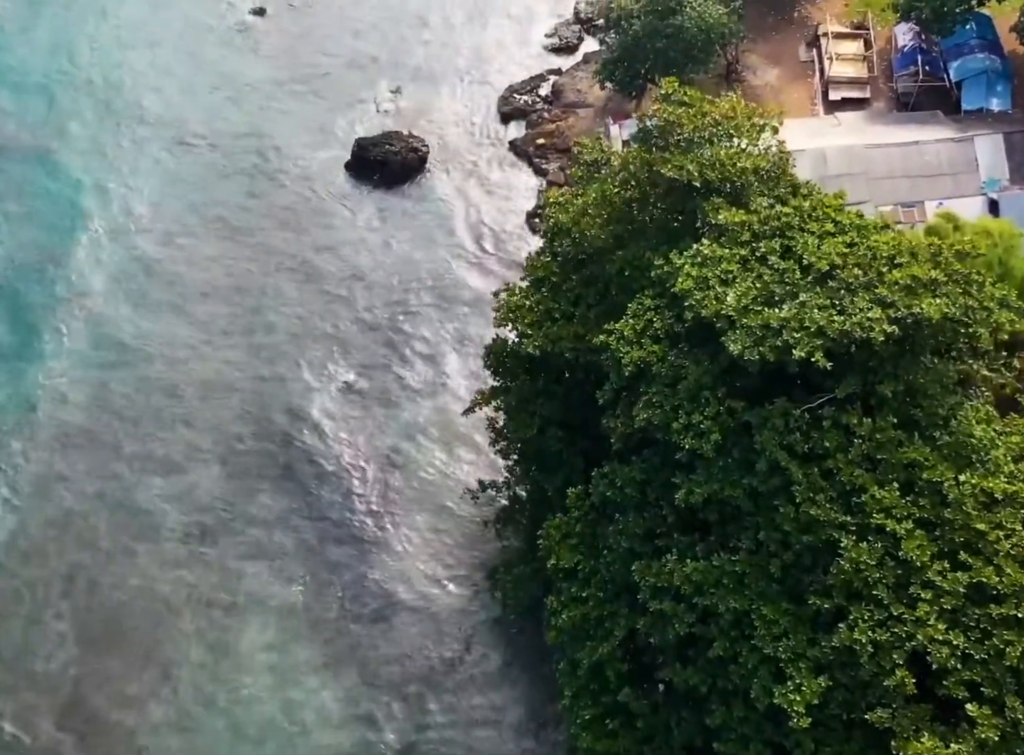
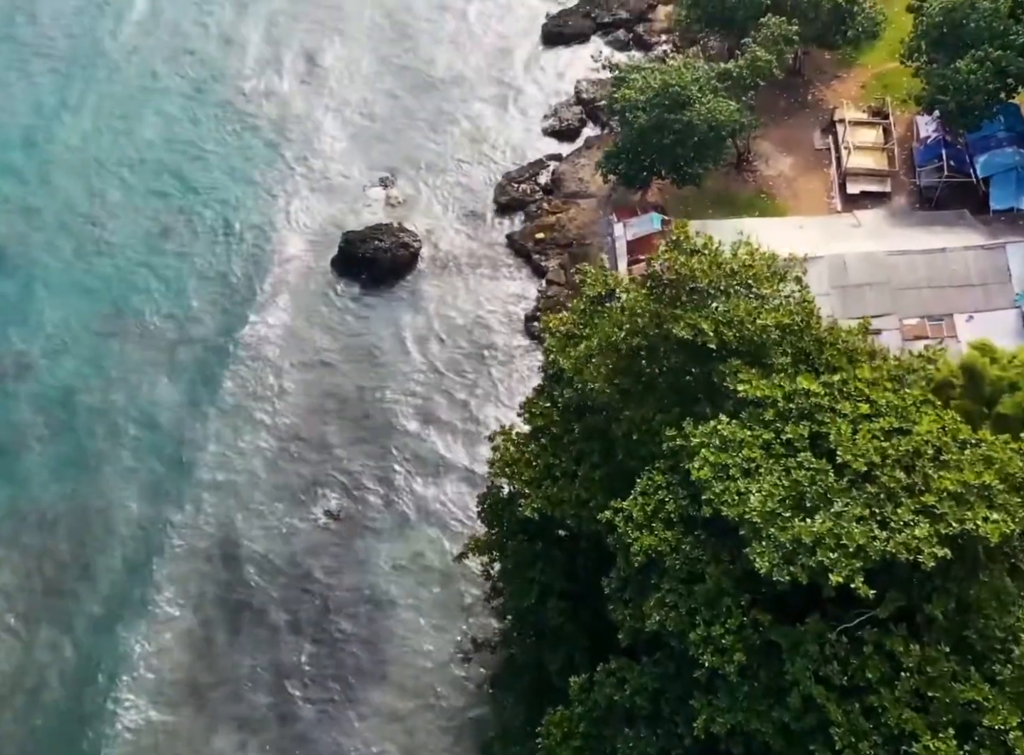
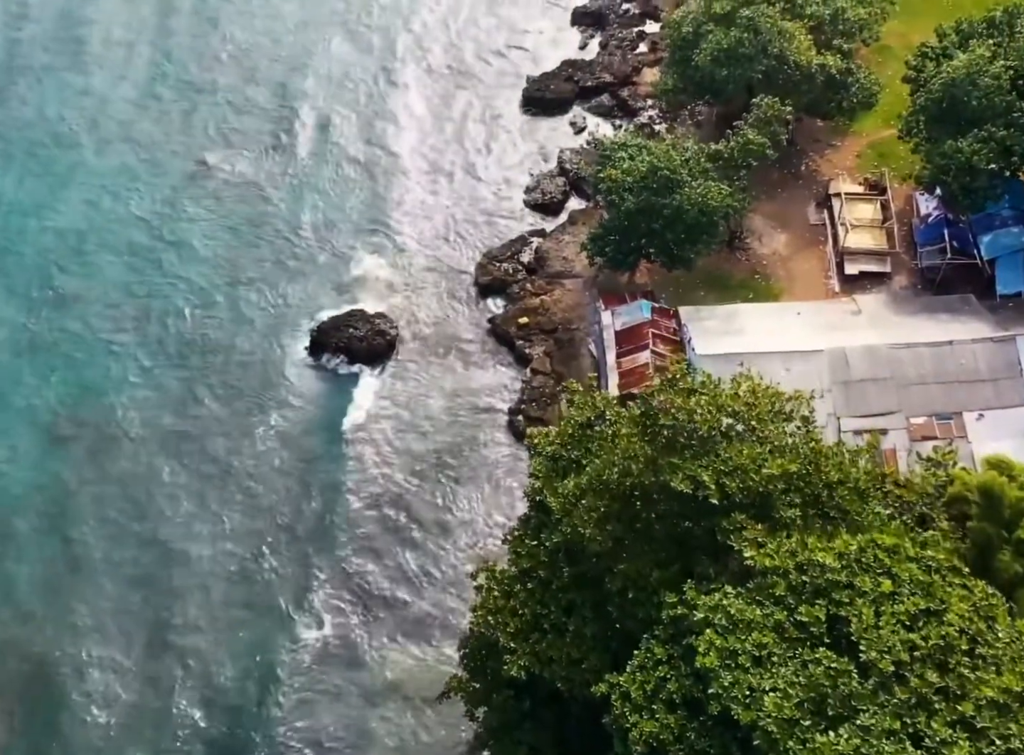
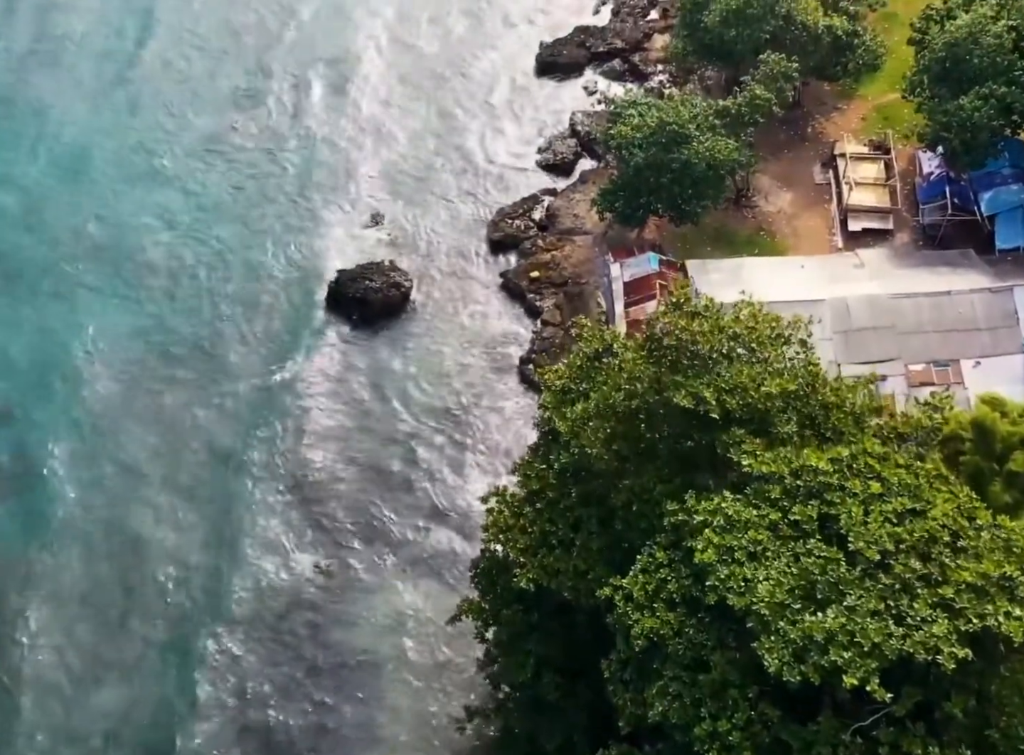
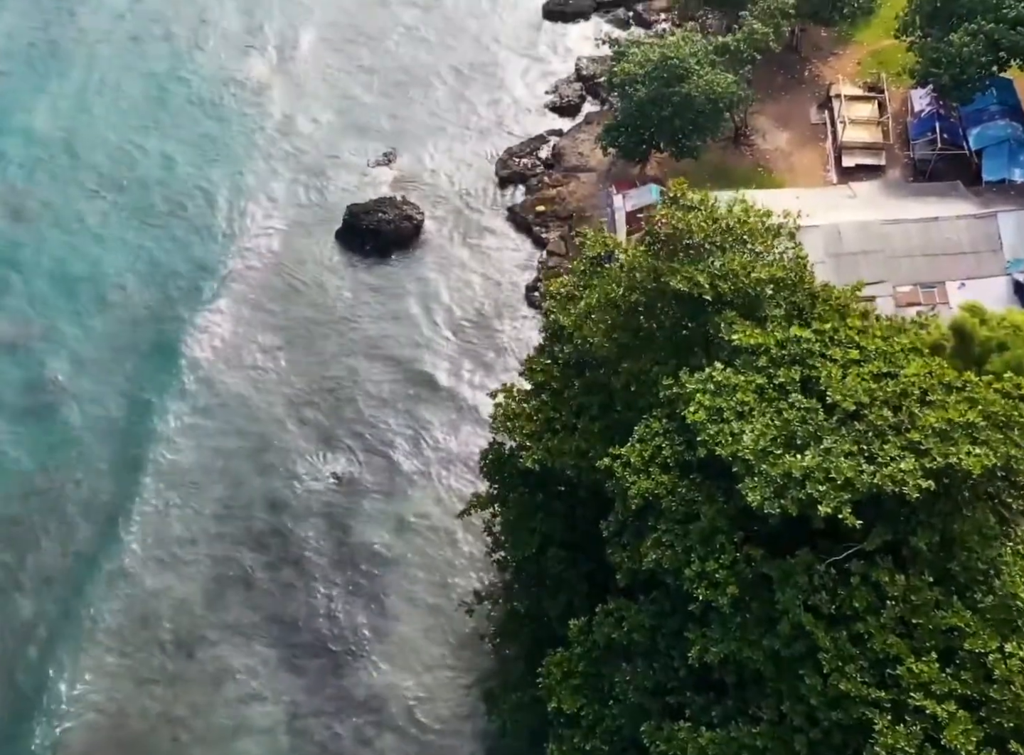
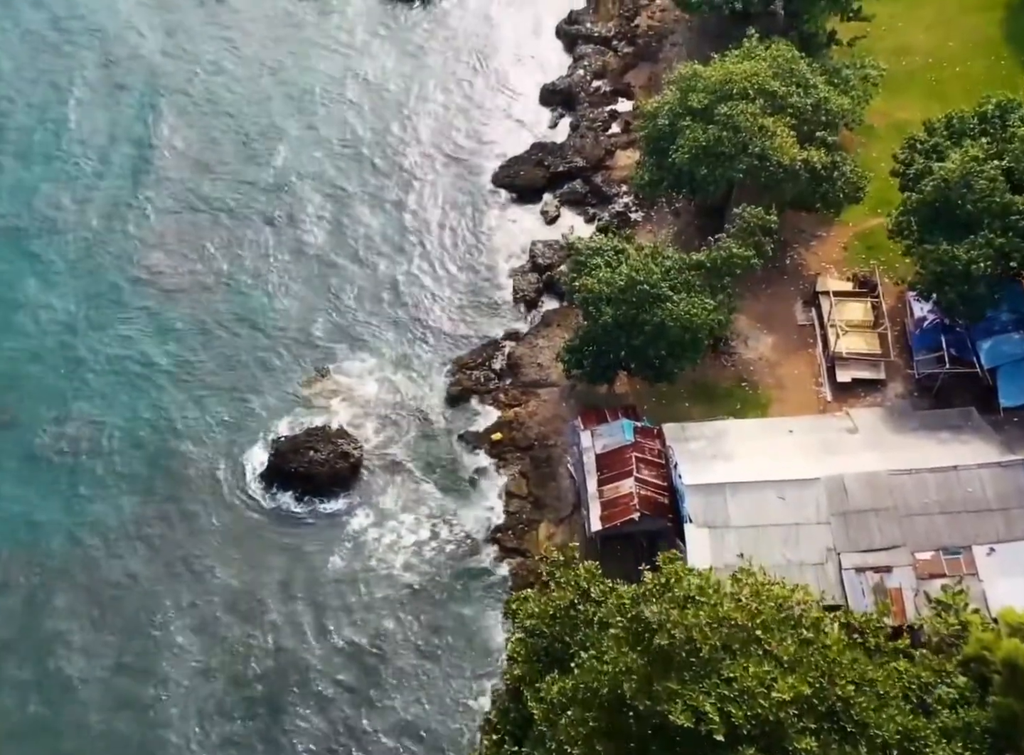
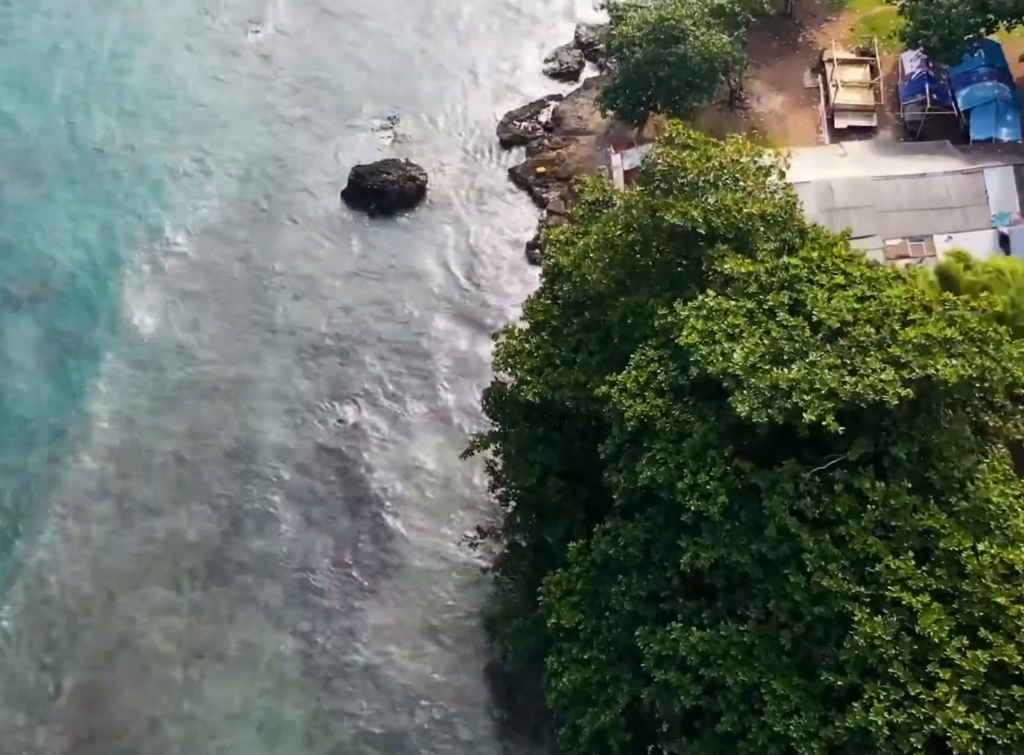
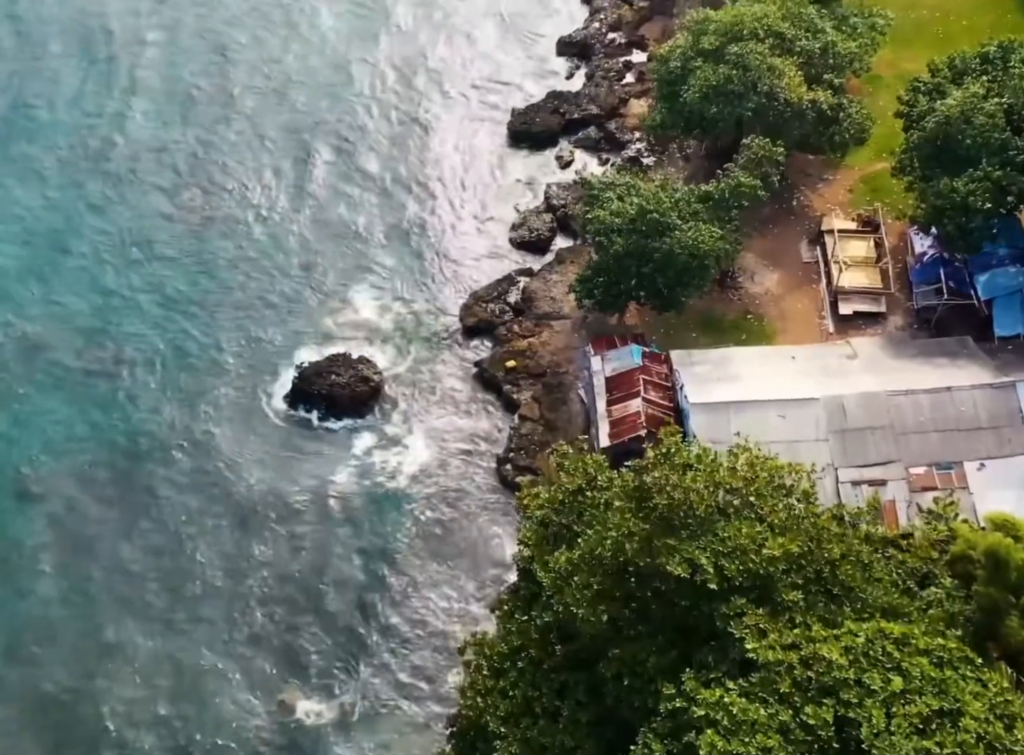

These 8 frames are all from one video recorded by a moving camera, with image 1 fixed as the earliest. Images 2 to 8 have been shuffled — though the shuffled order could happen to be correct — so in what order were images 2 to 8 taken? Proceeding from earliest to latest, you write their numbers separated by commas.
7, 5, 2, 4, 3, 8, 6
